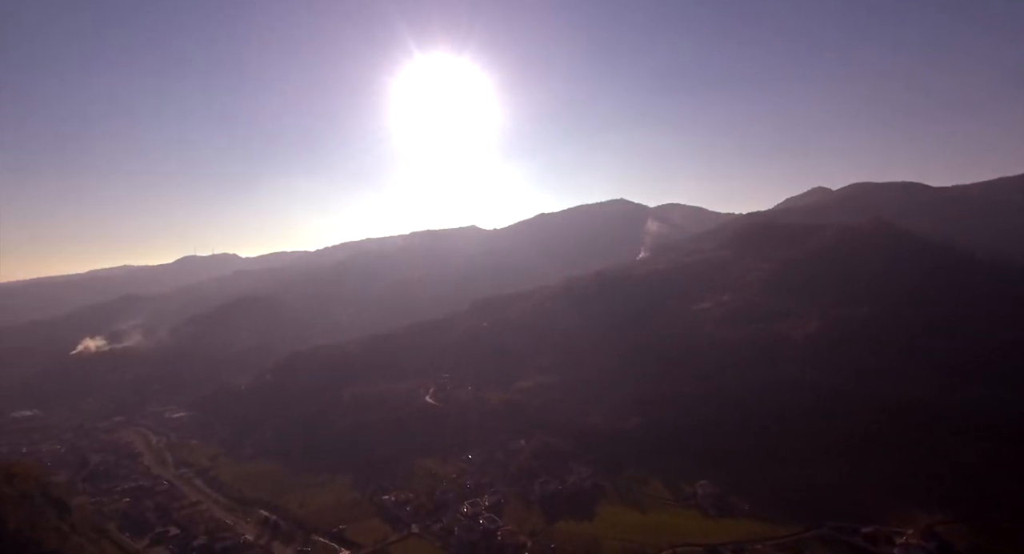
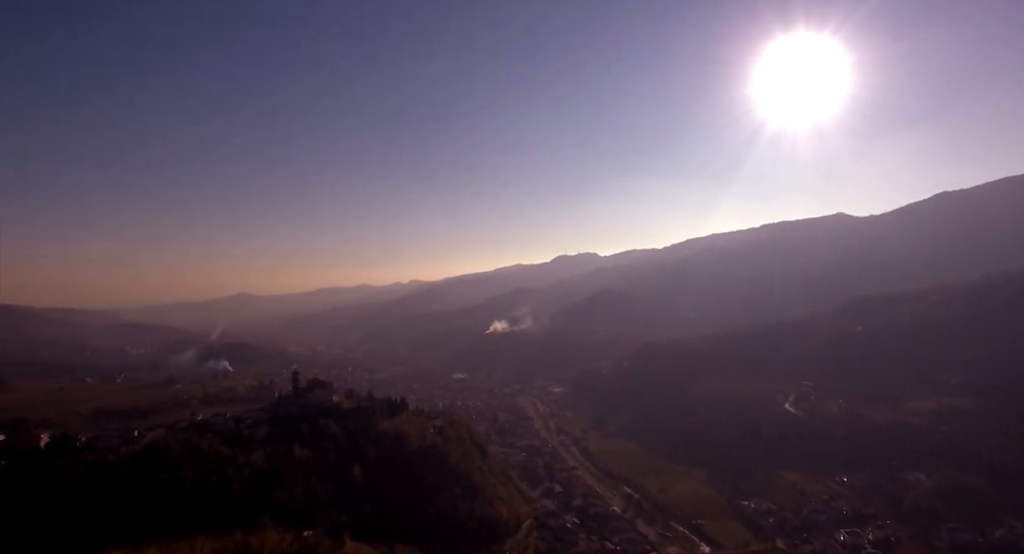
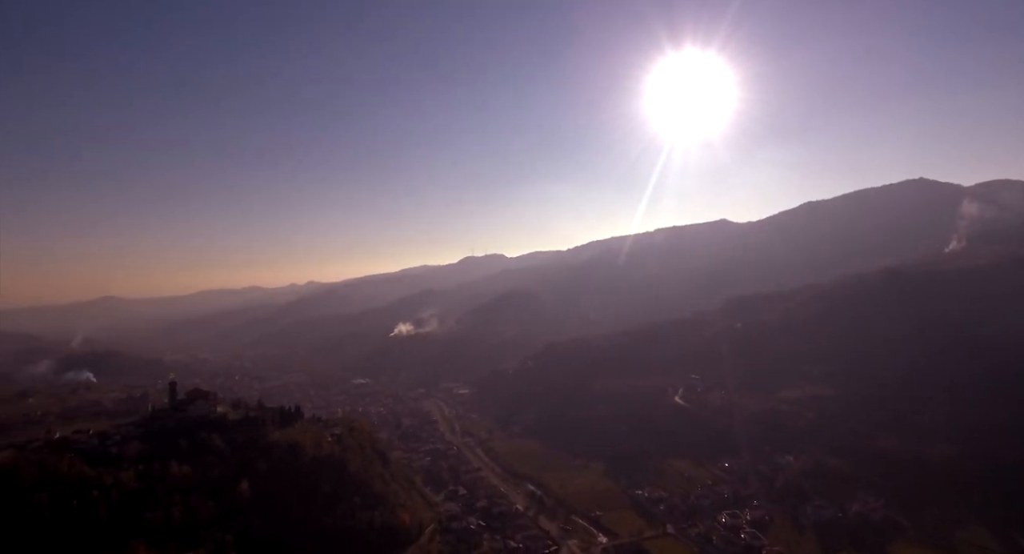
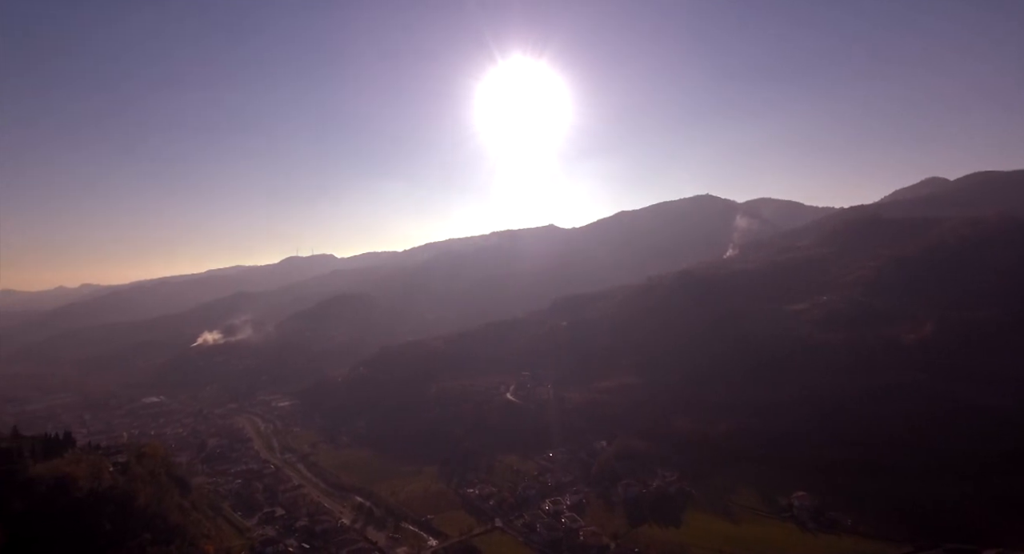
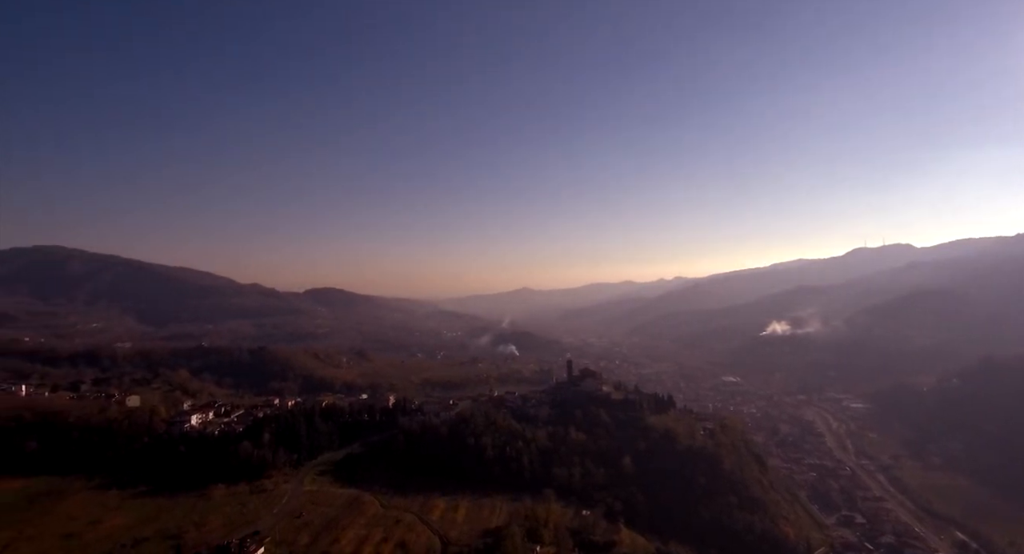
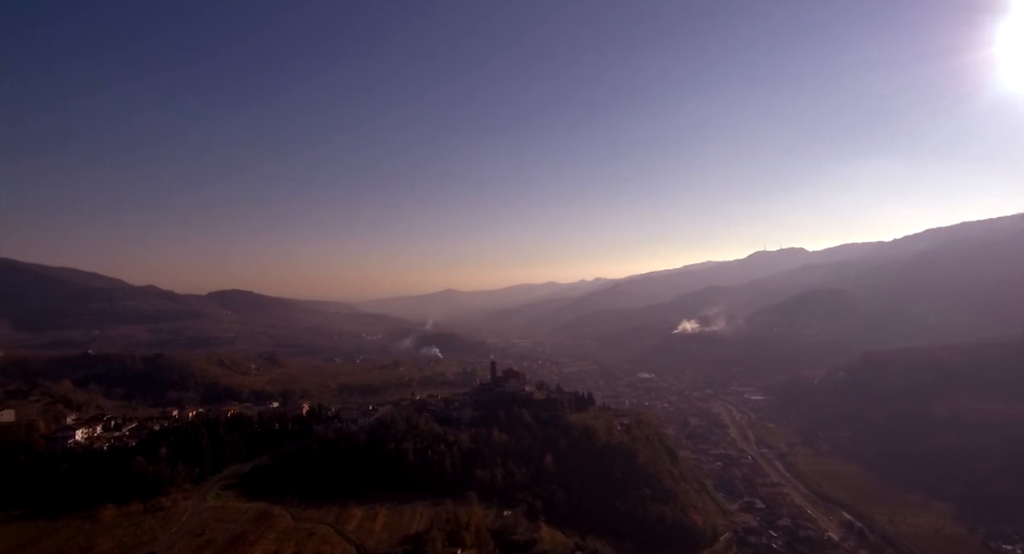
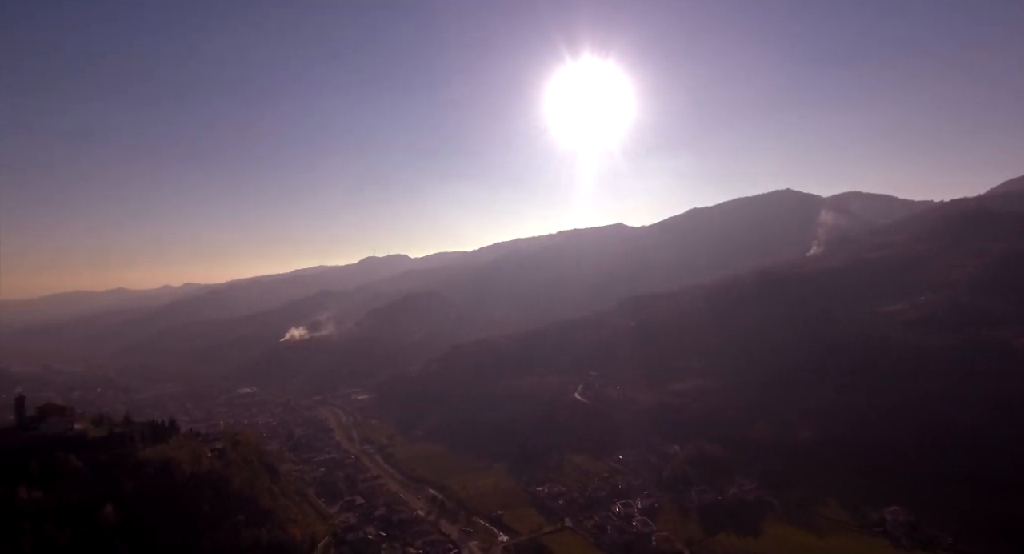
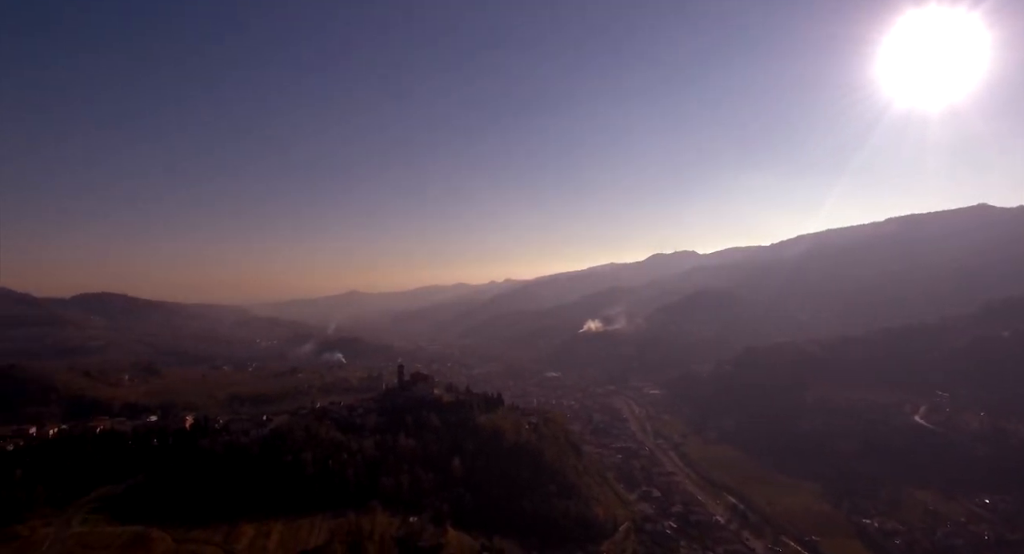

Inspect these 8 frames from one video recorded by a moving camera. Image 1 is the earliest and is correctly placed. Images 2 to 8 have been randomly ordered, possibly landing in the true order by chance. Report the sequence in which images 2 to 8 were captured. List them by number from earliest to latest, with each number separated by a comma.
4, 7, 3, 2, 8, 6, 5
